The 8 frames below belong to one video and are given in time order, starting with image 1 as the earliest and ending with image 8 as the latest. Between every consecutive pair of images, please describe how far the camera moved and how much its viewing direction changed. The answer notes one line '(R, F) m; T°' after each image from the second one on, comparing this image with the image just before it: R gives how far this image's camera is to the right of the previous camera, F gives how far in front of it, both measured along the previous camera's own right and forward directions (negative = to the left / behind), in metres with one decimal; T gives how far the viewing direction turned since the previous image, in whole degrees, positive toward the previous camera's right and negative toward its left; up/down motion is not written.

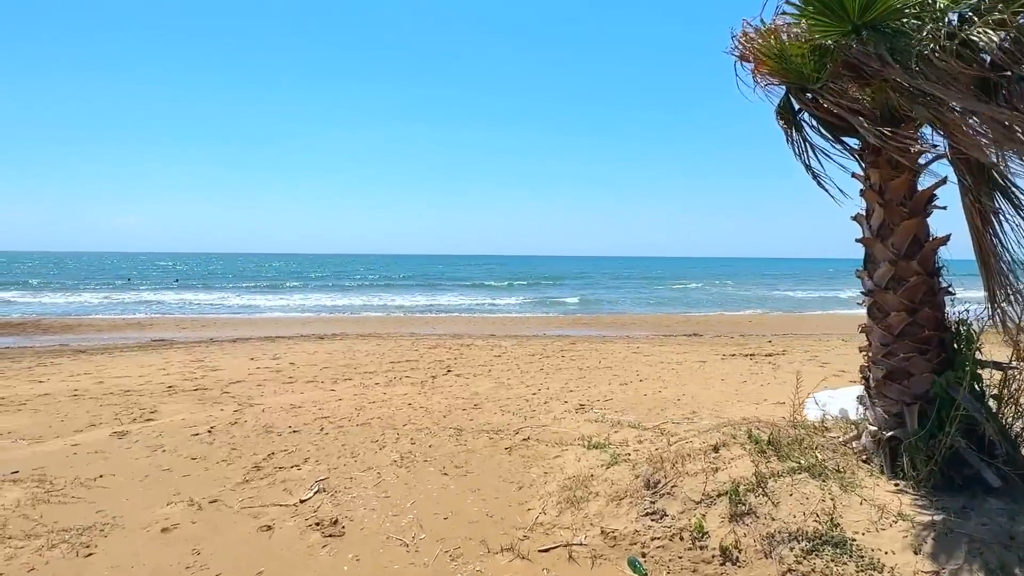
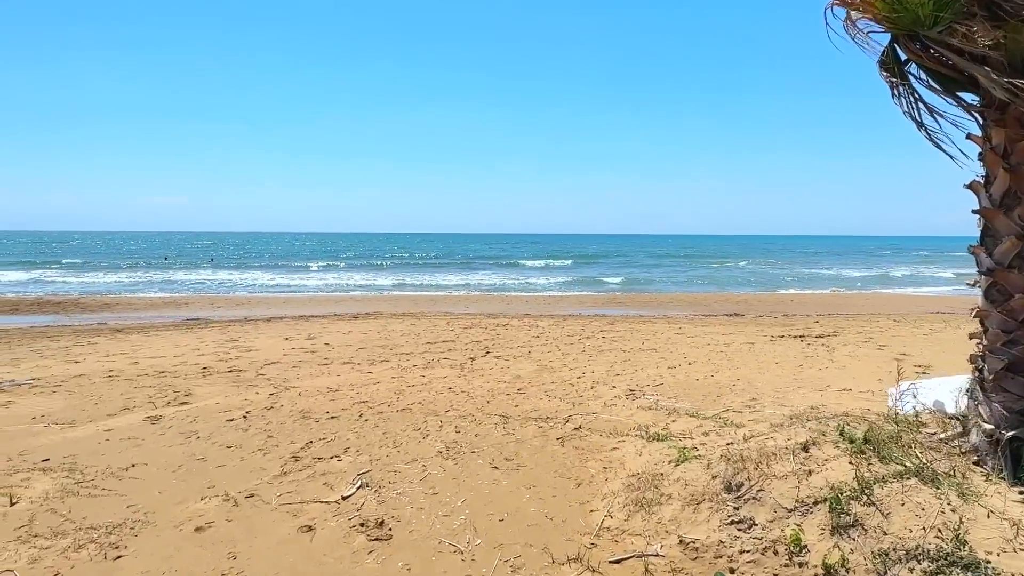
(-0.2, +0.4) m; -2°
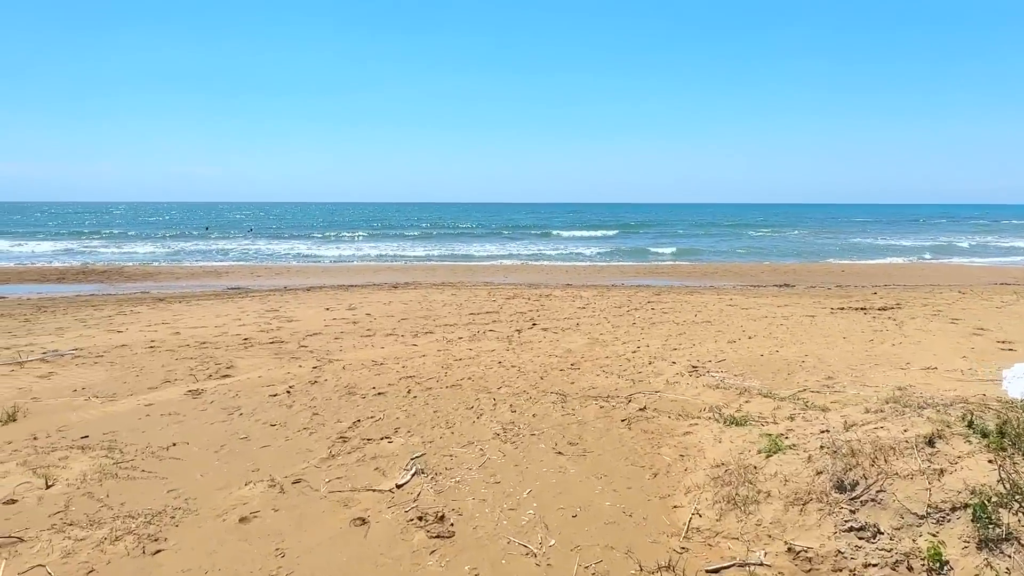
(-0.2, +0.4) m; -3°
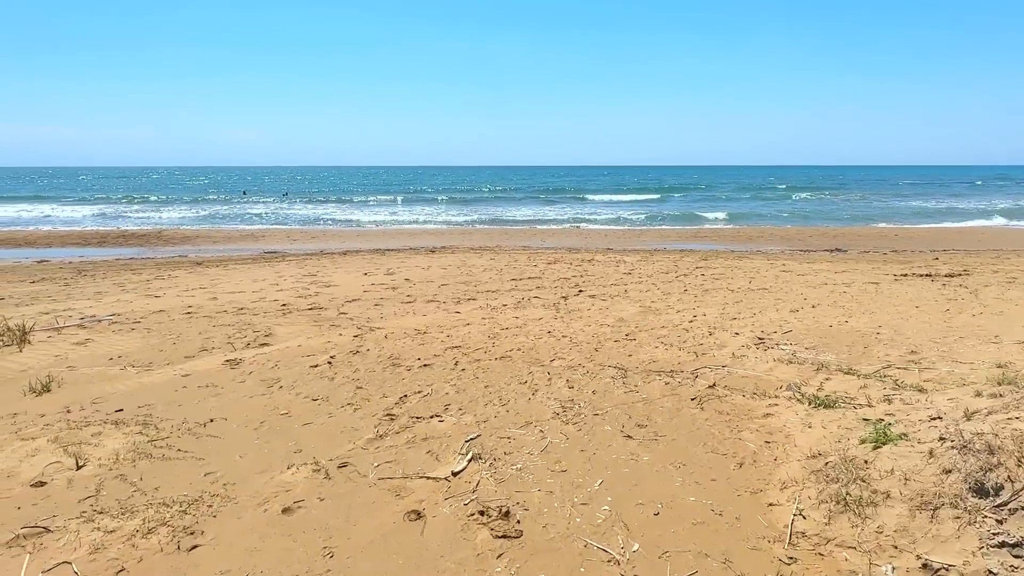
(-0.2, +0.4) m; -3°
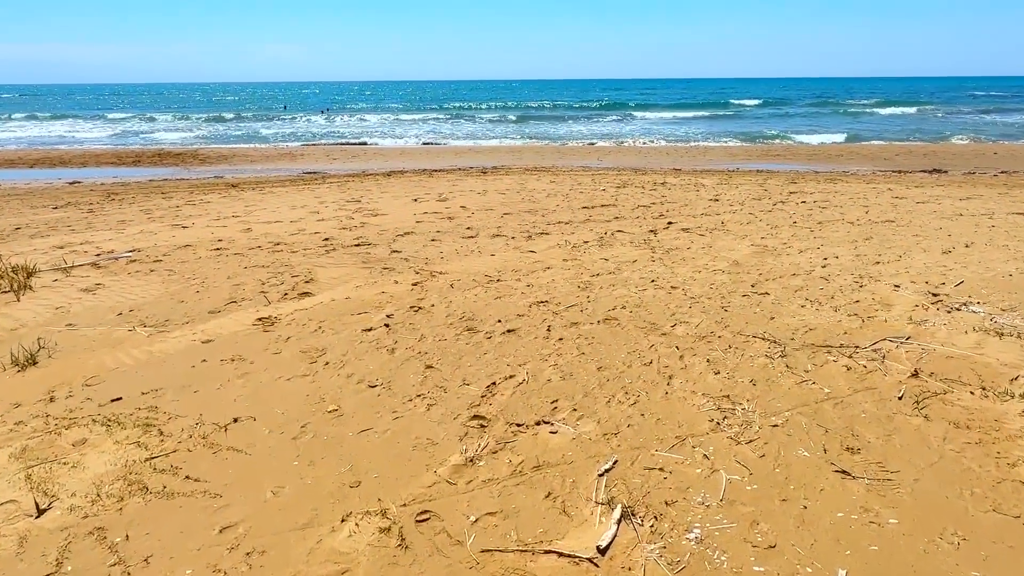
(-0.4, +1.2) m; -3°
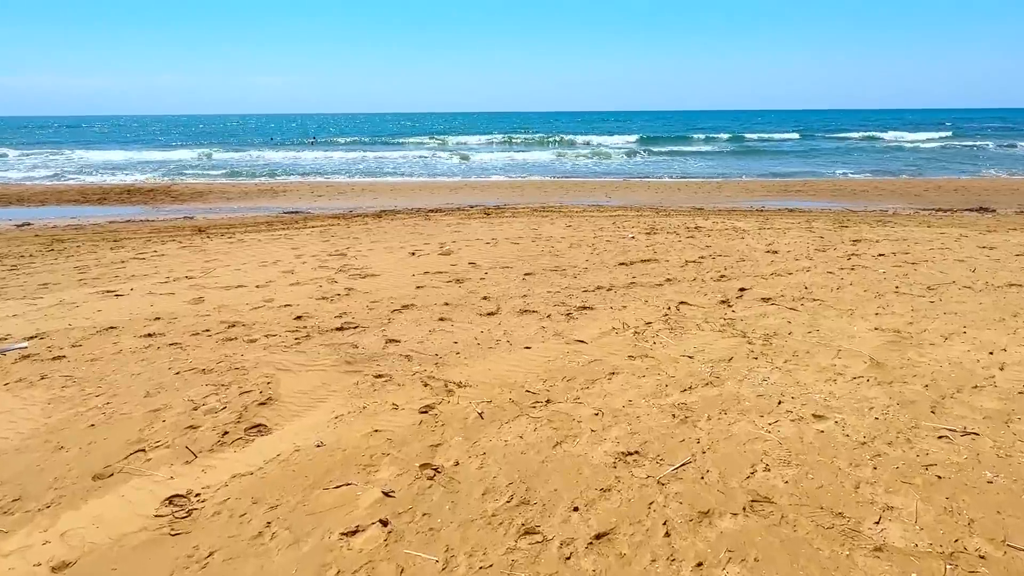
(-0.3, +1.6) m; +1°
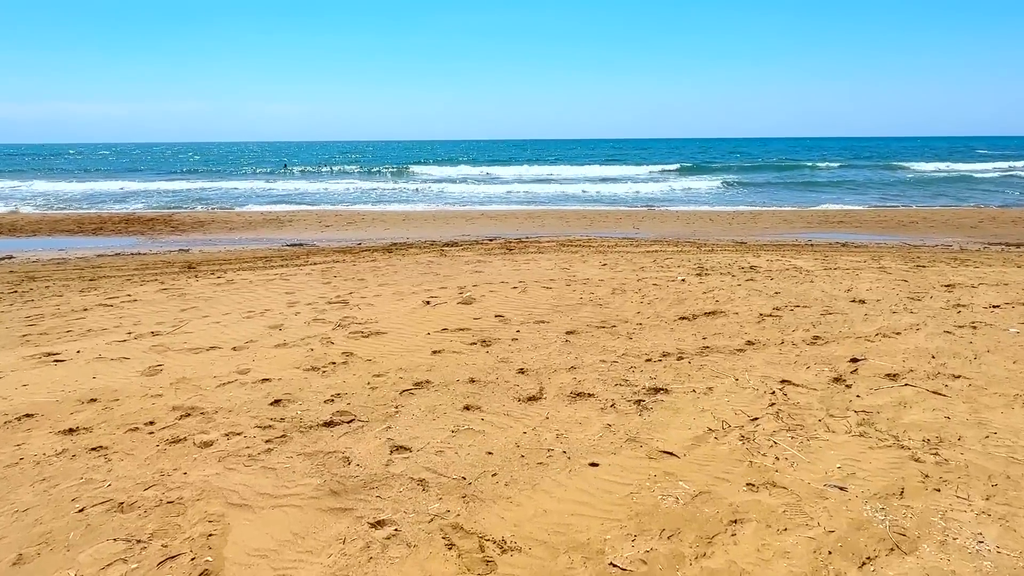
(-0.2, +1.3) m; -1°
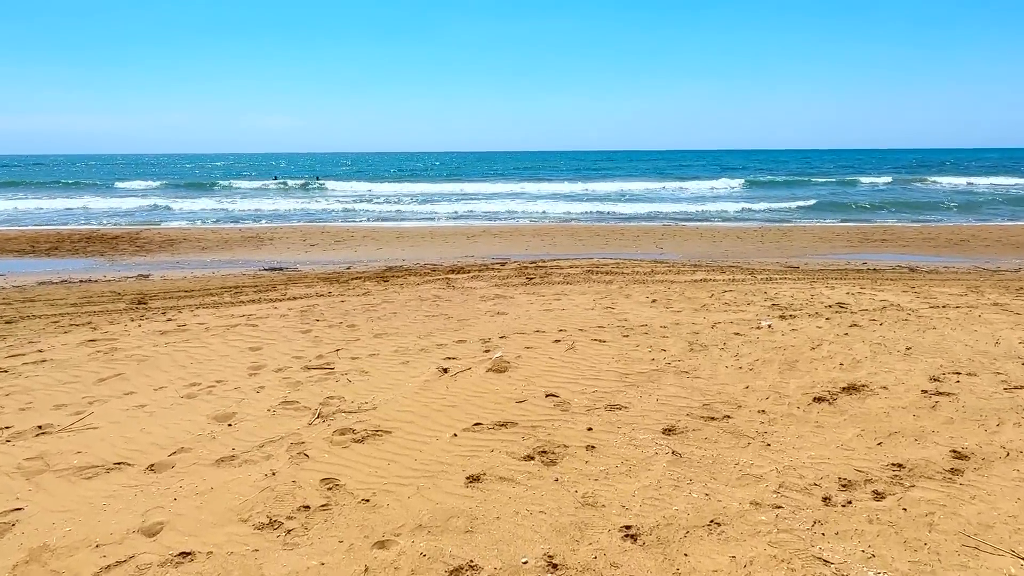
(-0.4, +1.8) m; +1°
